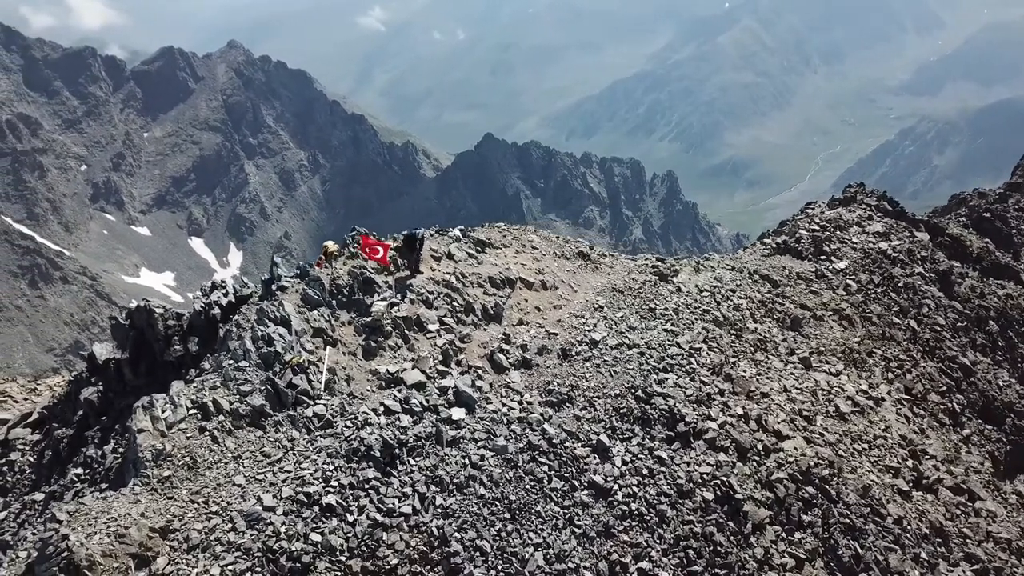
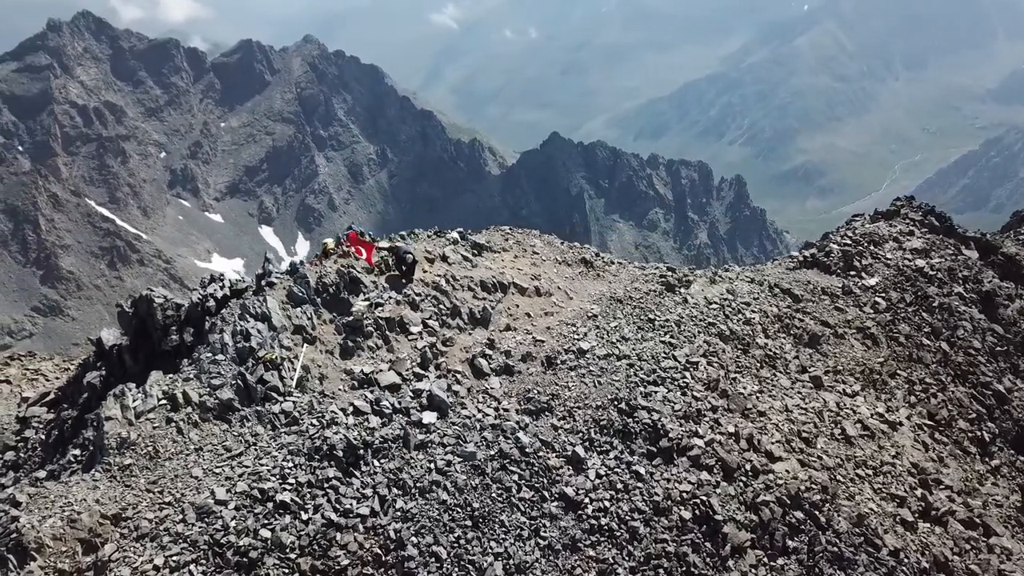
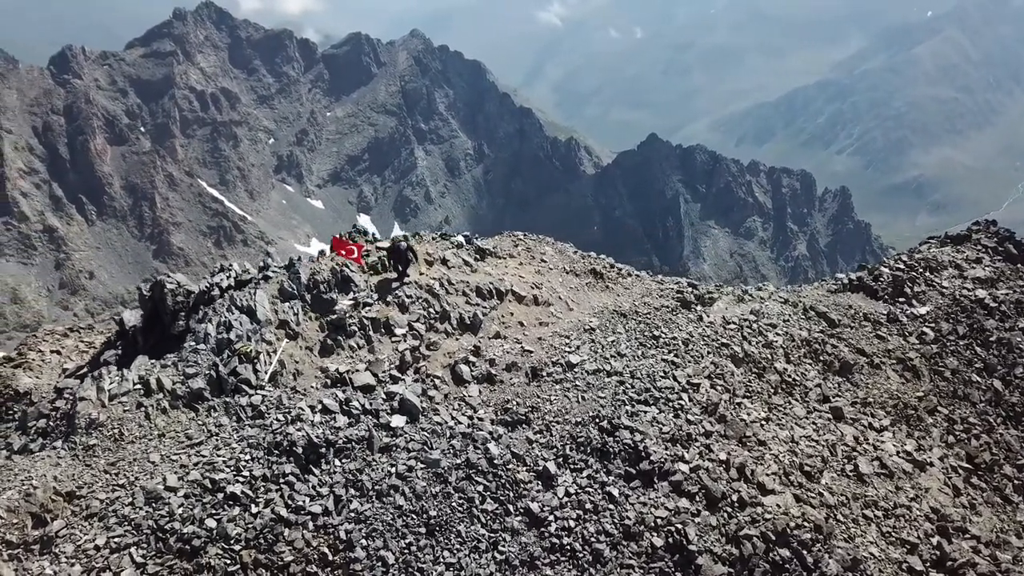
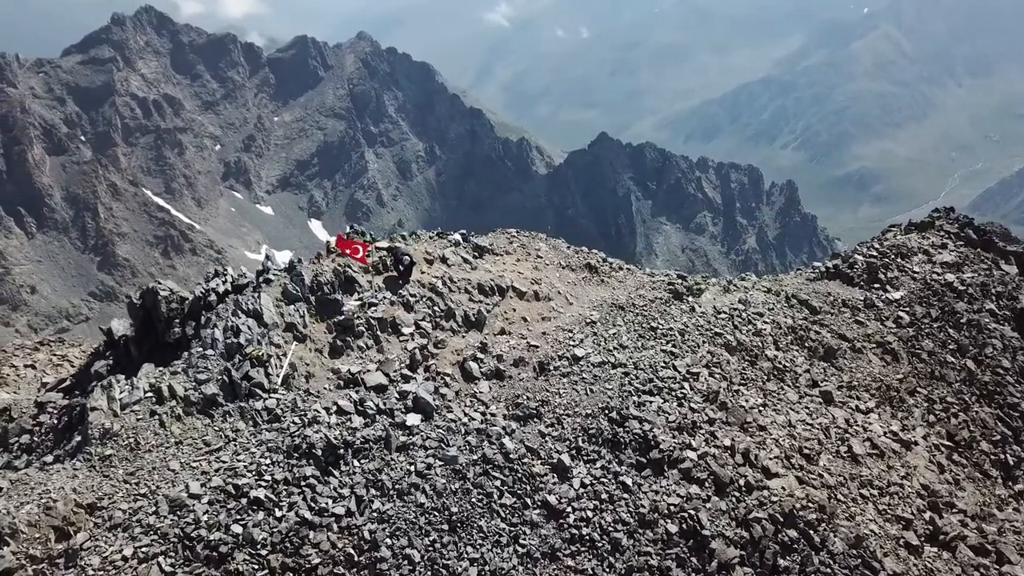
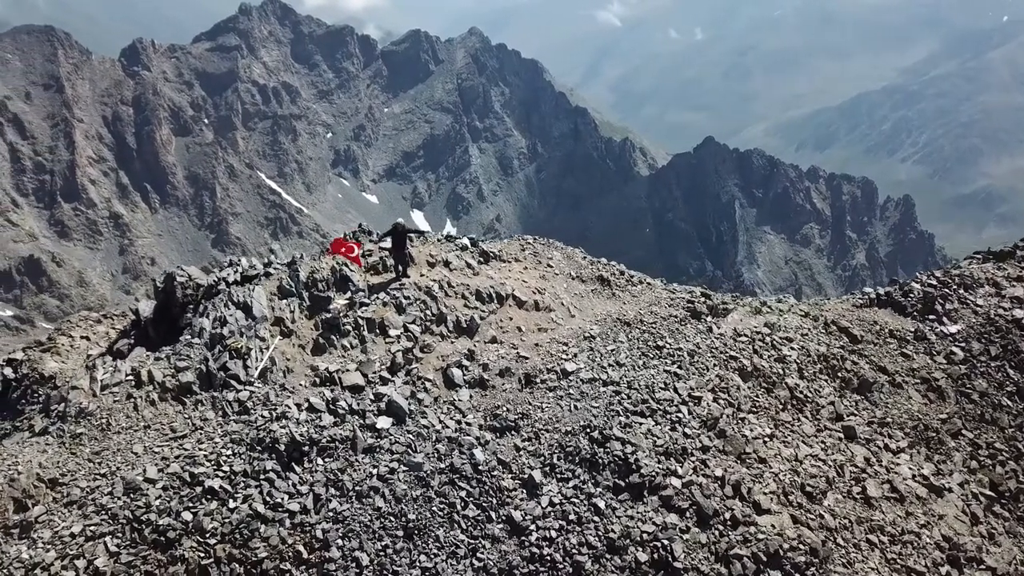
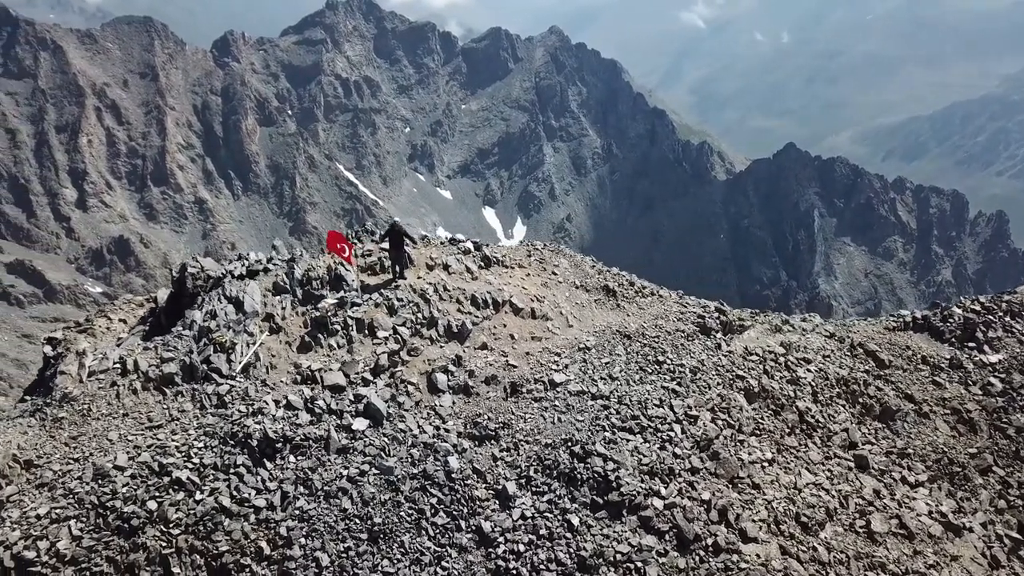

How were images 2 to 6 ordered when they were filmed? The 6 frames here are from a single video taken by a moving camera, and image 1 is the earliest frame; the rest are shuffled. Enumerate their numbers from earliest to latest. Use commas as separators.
2, 4, 3, 5, 6
